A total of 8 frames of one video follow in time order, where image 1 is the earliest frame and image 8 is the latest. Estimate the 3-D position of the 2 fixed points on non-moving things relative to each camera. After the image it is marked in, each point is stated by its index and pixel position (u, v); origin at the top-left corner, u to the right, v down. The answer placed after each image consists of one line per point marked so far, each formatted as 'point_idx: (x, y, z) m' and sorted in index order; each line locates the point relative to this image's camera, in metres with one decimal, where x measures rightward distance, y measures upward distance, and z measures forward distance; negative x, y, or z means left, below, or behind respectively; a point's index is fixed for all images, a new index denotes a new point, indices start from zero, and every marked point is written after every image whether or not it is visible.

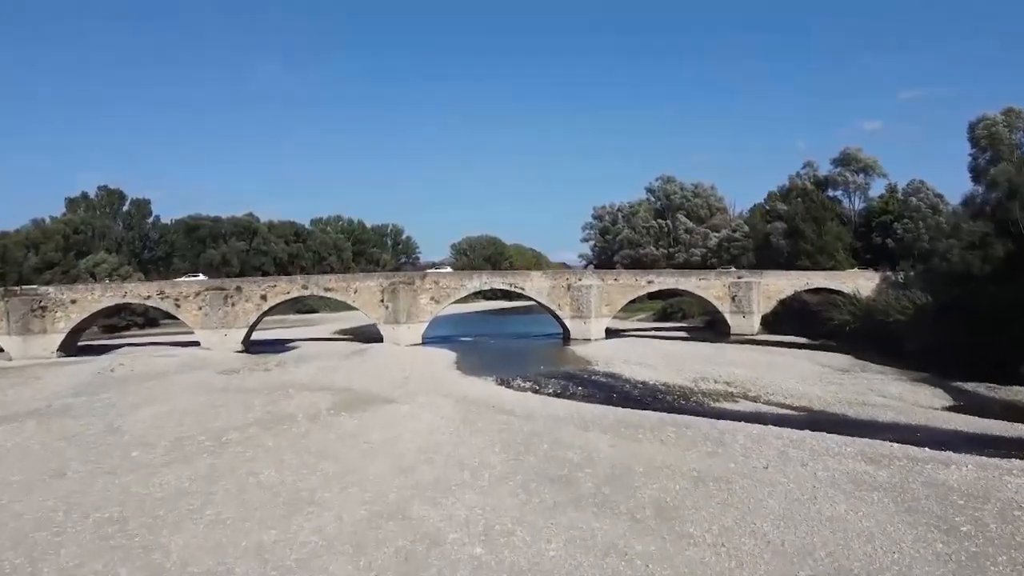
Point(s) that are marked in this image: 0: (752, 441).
0: (+3.5, -2.3, +12.2) m
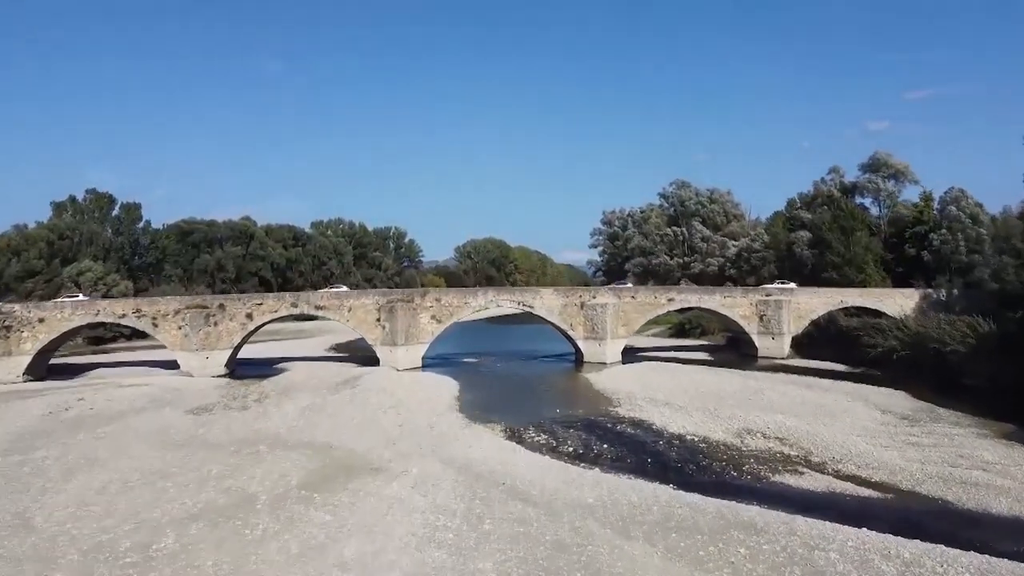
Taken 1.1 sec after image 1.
0: (+3.7, -3.0, +9.1) m
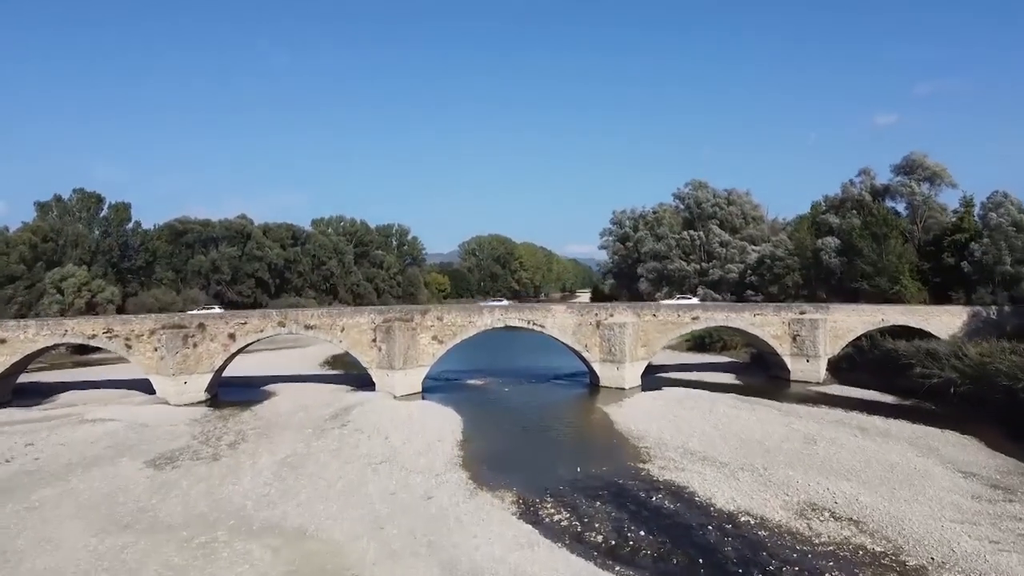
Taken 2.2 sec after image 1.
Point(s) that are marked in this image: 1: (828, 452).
0: (+3.9, -3.9, +5.9) m
1: (+7.2, -3.7, +18.9) m
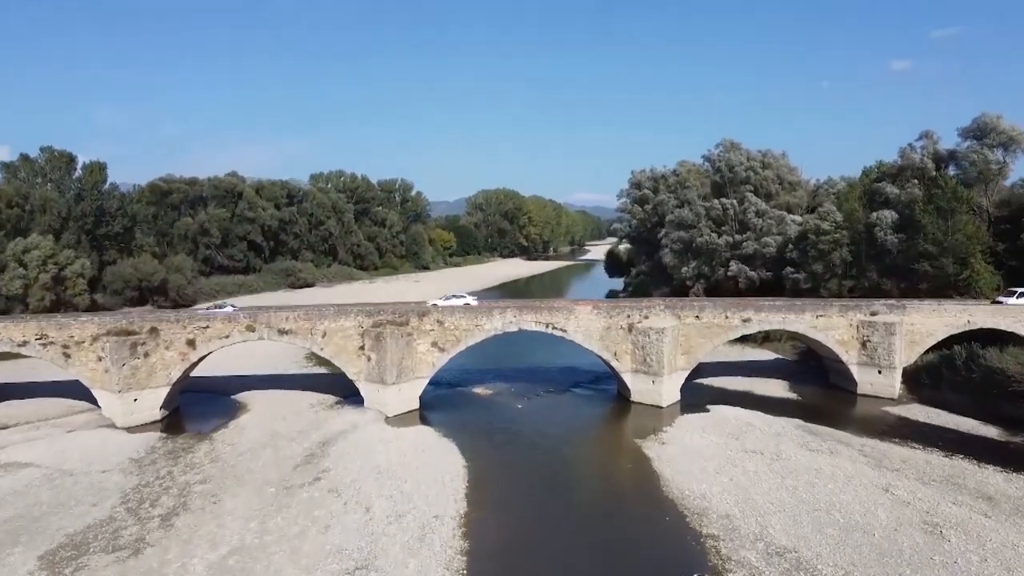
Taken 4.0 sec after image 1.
0: (+4.2, -5.5, +0.8) m
1: (+7.5, -4.4, +13.7) m
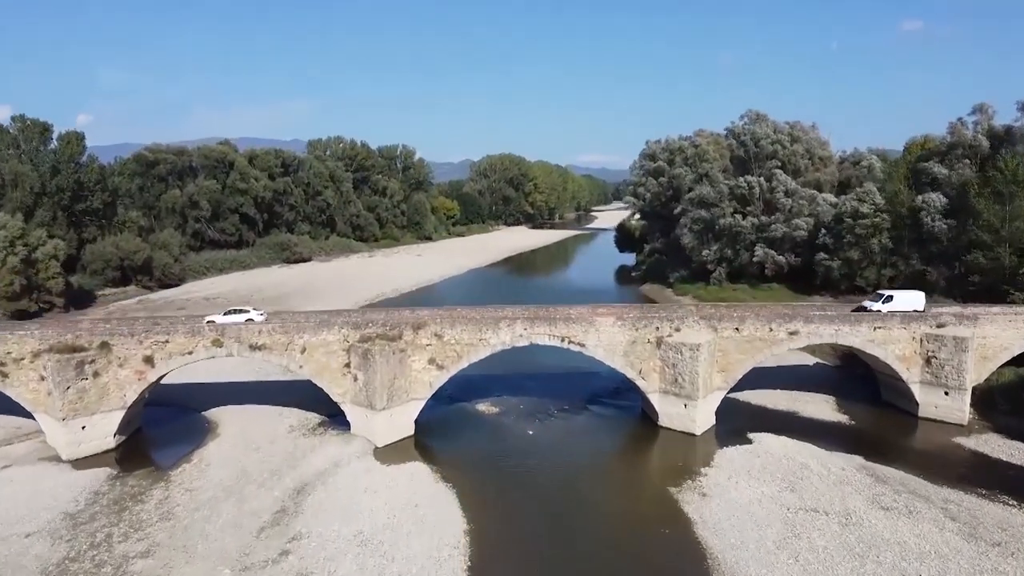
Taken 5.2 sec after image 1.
0: (+4.3, -6.9, -2.7) m
1: (+7.7, -5.3, +10.2) m
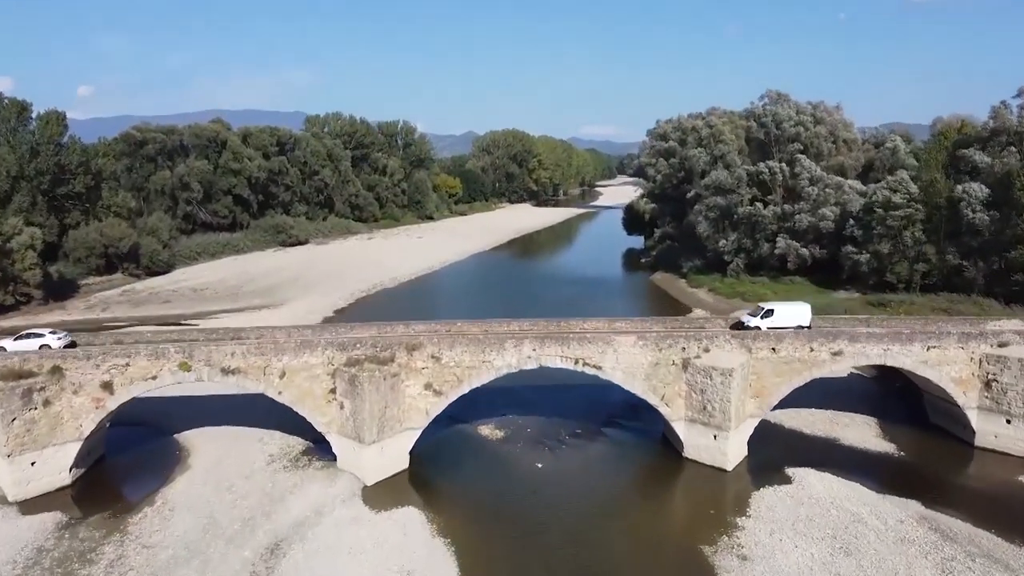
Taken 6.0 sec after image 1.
0: (+4.4, -8.1, -5.2) m
1: (+7.8, -6.0, +7.6) m
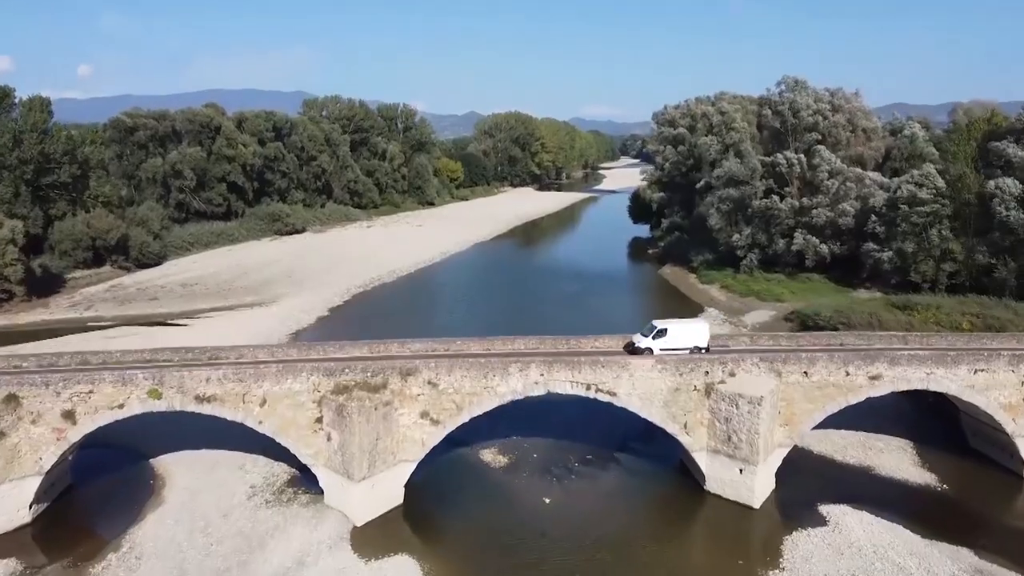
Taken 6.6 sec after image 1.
0: (+4.5, -9.1, -6.9) m
1: (+7.9, -6.7, +5.7) m
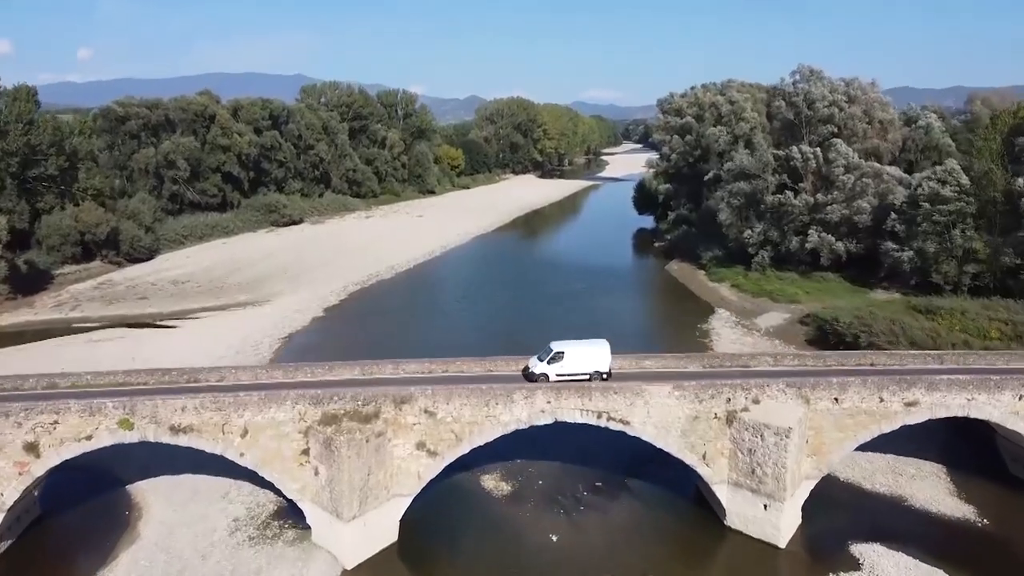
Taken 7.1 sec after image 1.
0: (+4.5, -9.9, -8.4) m
1: (+8.0, -7.4, +4.3) m
